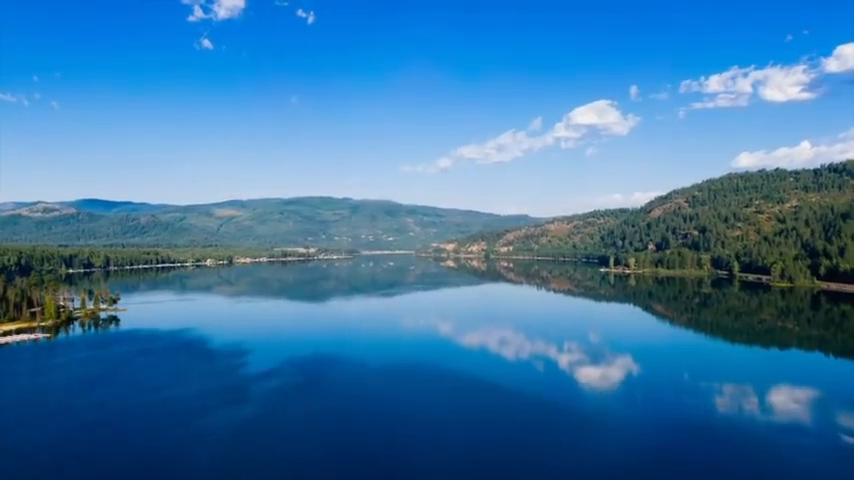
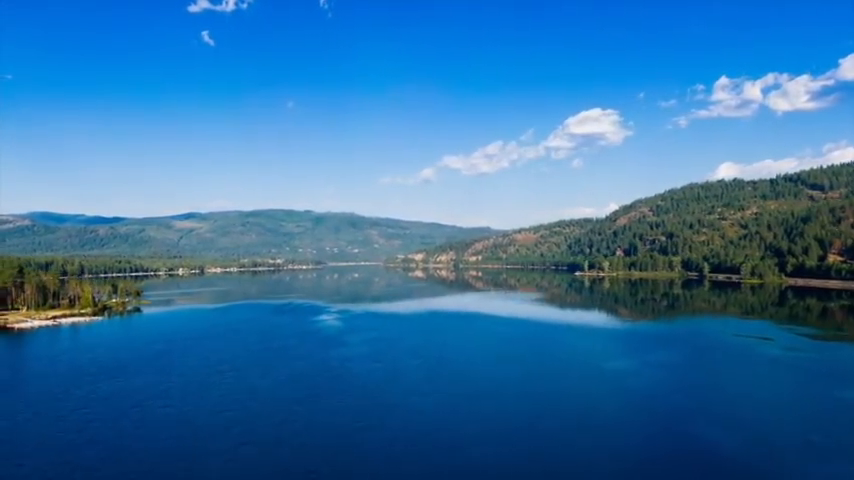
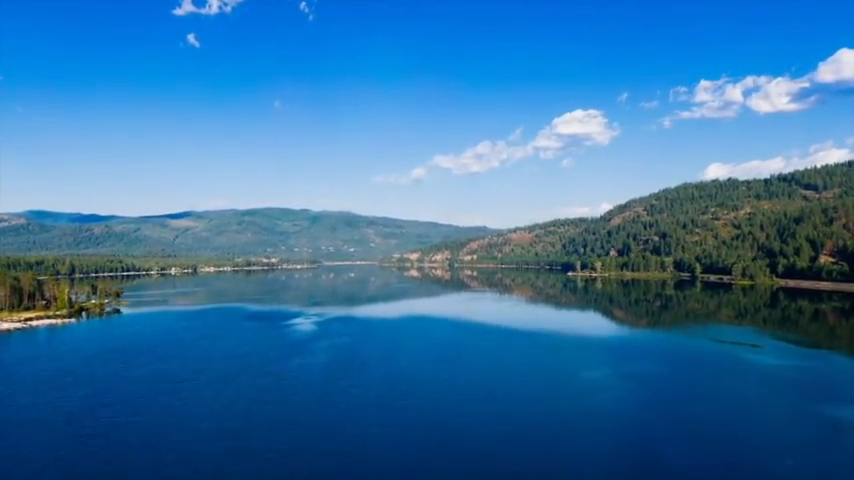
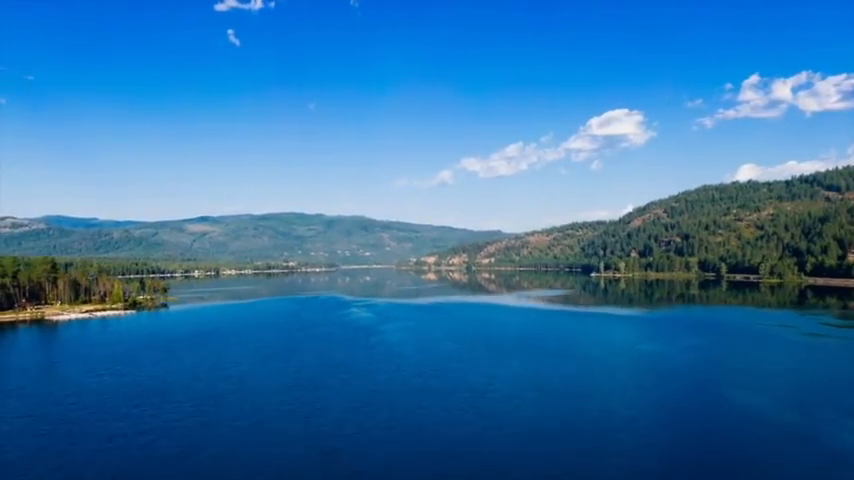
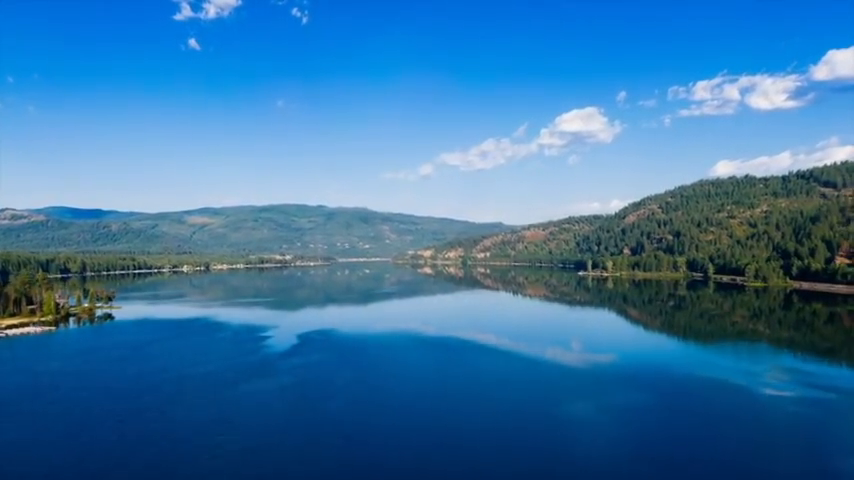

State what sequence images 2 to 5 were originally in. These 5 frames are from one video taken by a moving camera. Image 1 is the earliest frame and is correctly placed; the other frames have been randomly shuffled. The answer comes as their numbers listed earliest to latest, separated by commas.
5, 3, 2, 4
